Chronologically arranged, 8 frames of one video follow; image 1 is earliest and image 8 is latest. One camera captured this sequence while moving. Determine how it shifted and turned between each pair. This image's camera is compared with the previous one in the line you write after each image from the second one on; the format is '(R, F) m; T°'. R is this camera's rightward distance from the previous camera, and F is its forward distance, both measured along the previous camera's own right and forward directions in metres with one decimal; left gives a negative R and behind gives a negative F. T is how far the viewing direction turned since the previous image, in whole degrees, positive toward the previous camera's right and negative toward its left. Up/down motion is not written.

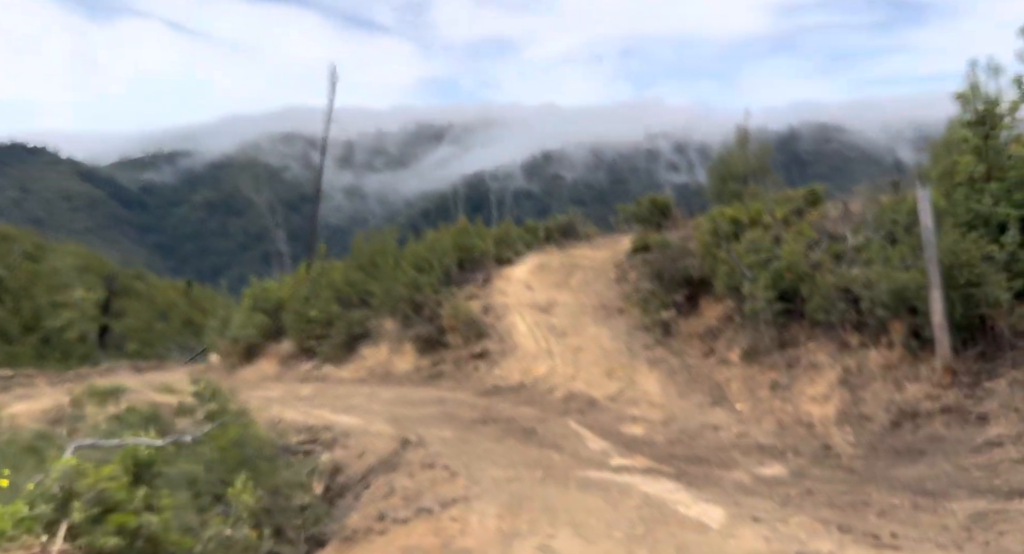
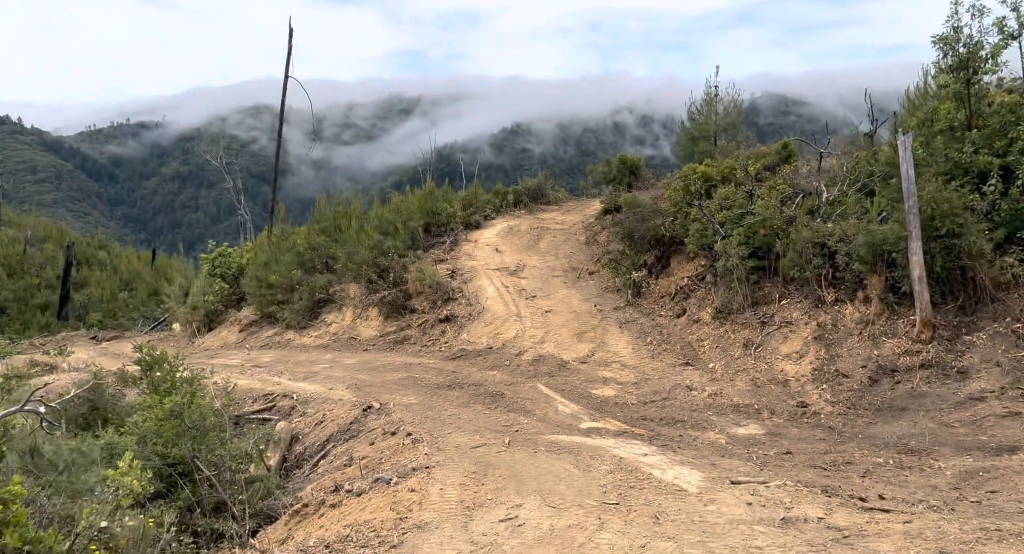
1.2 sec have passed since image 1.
(+0.1, +0.6) m; +2°
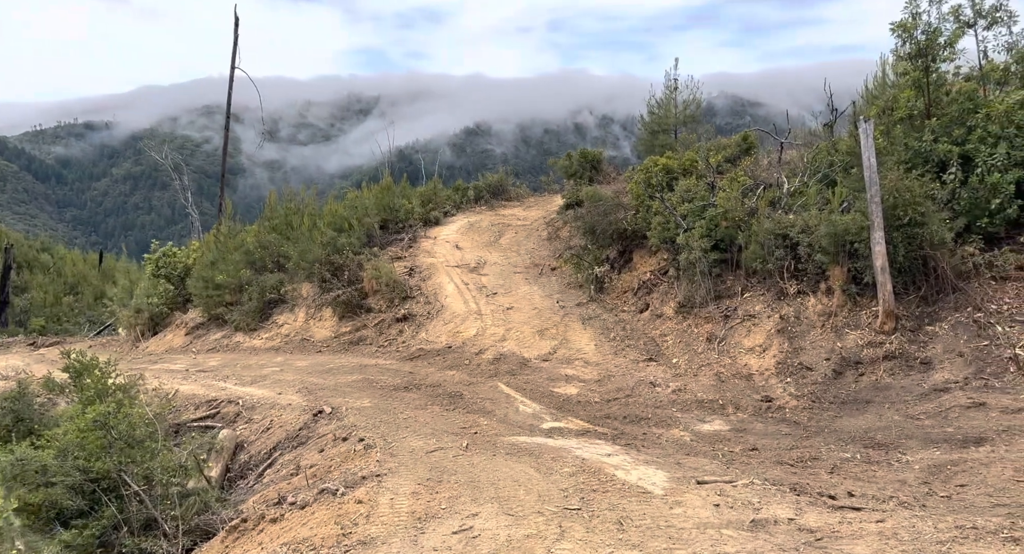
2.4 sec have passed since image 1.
(+0.1, +0.3) m; +2°
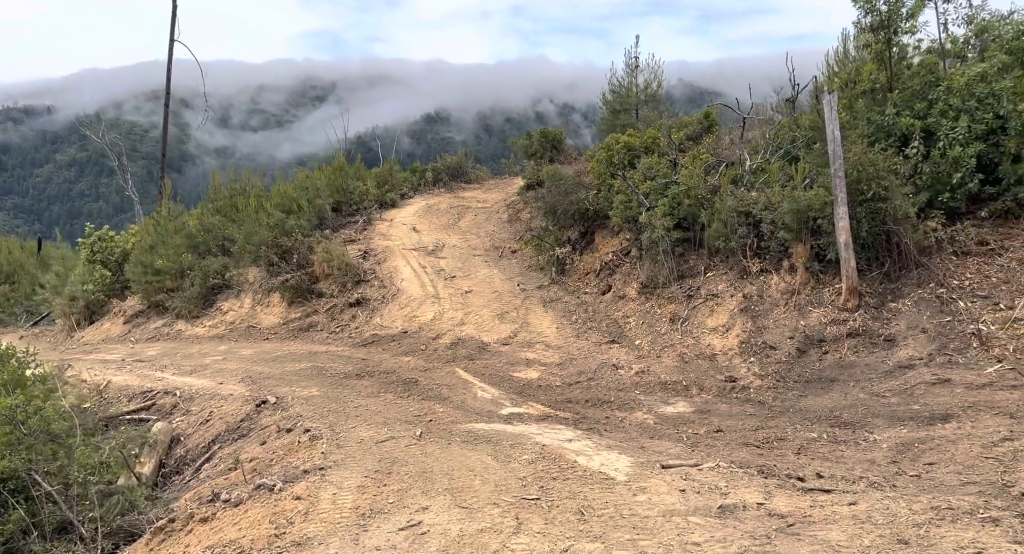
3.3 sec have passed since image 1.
(+0.1, +0.4) m; +2°
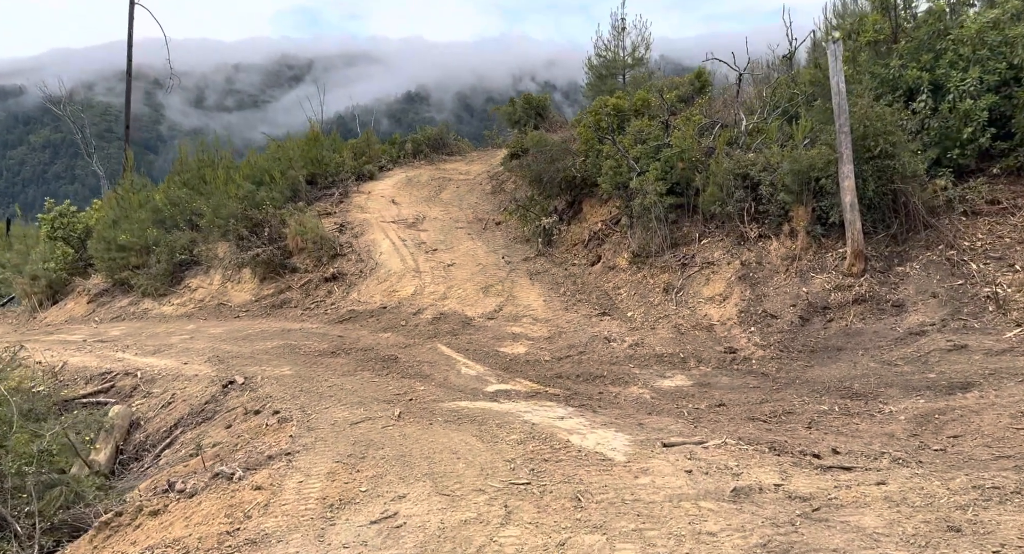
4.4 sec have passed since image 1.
(0.0, +0.6) m; +1°
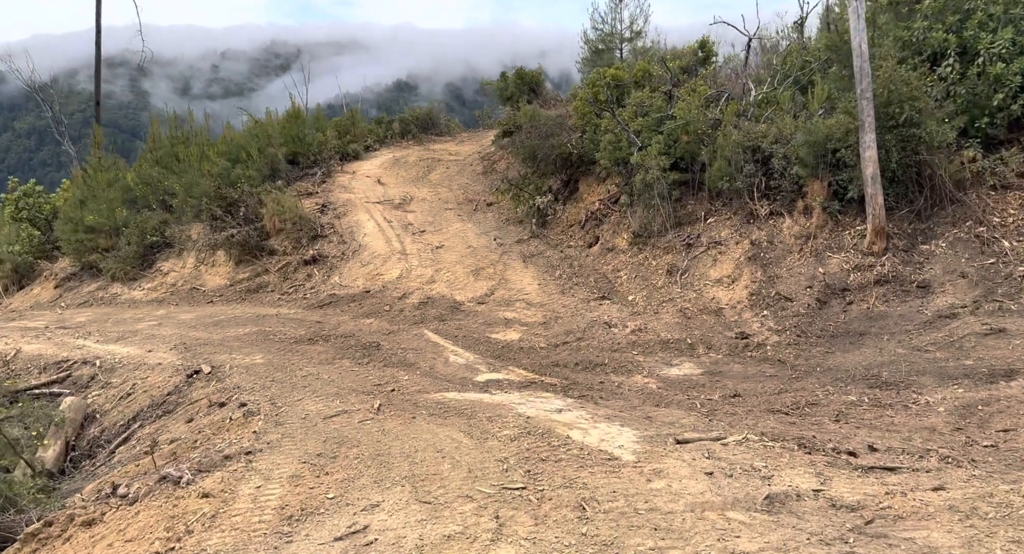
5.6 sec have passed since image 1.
(0.0, +0.7) m; 0°
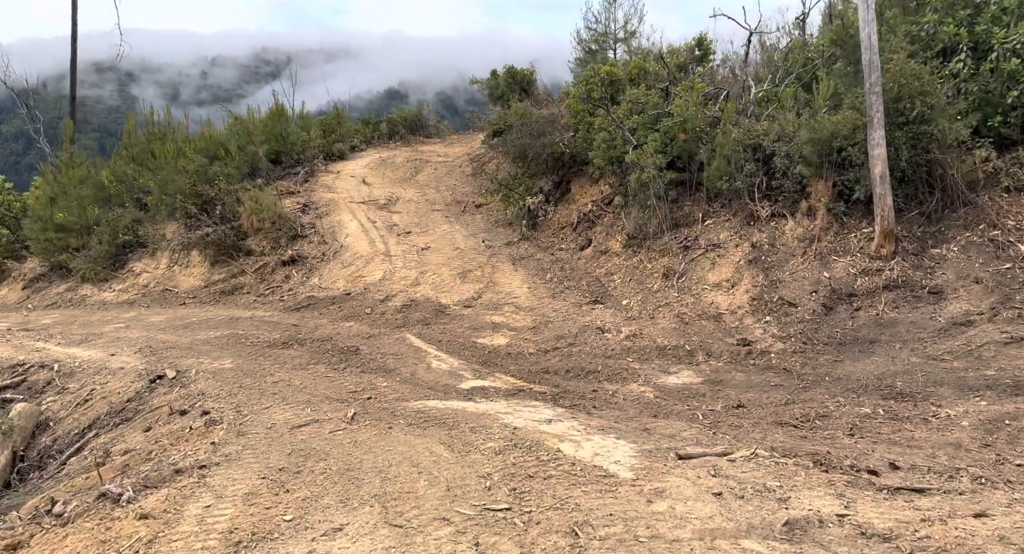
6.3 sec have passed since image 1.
(0.0, +0.5) m; +1°
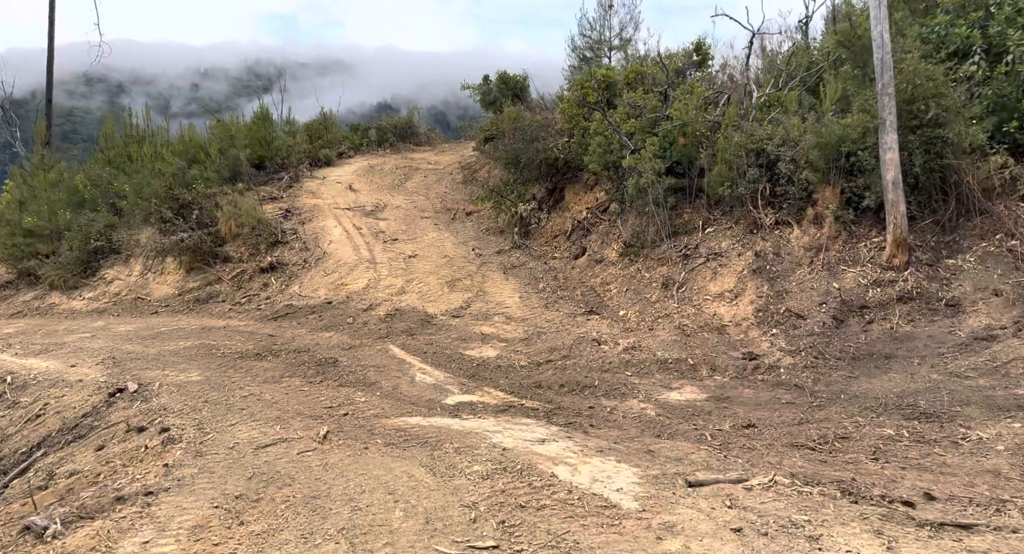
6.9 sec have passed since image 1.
(0.0, +0.5) m; +1°
